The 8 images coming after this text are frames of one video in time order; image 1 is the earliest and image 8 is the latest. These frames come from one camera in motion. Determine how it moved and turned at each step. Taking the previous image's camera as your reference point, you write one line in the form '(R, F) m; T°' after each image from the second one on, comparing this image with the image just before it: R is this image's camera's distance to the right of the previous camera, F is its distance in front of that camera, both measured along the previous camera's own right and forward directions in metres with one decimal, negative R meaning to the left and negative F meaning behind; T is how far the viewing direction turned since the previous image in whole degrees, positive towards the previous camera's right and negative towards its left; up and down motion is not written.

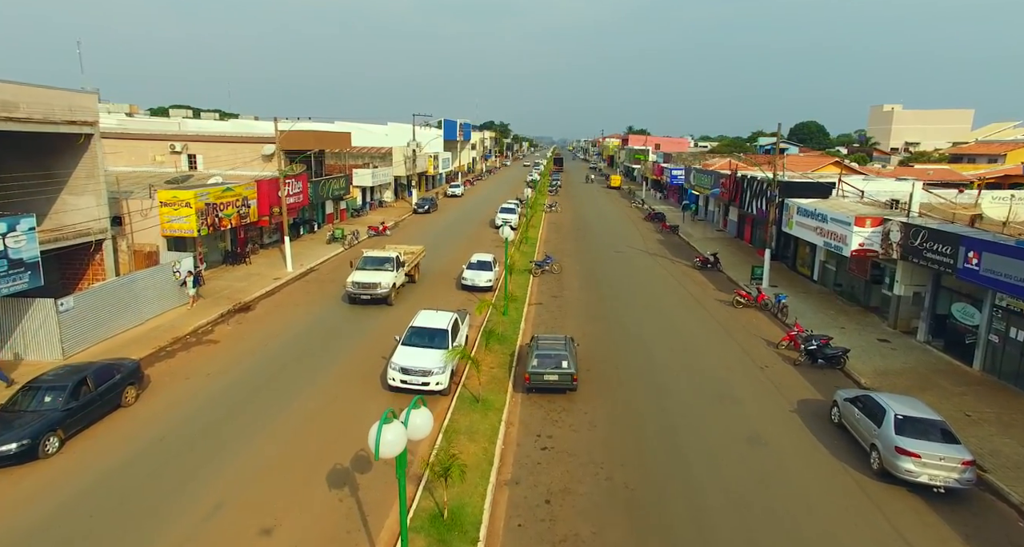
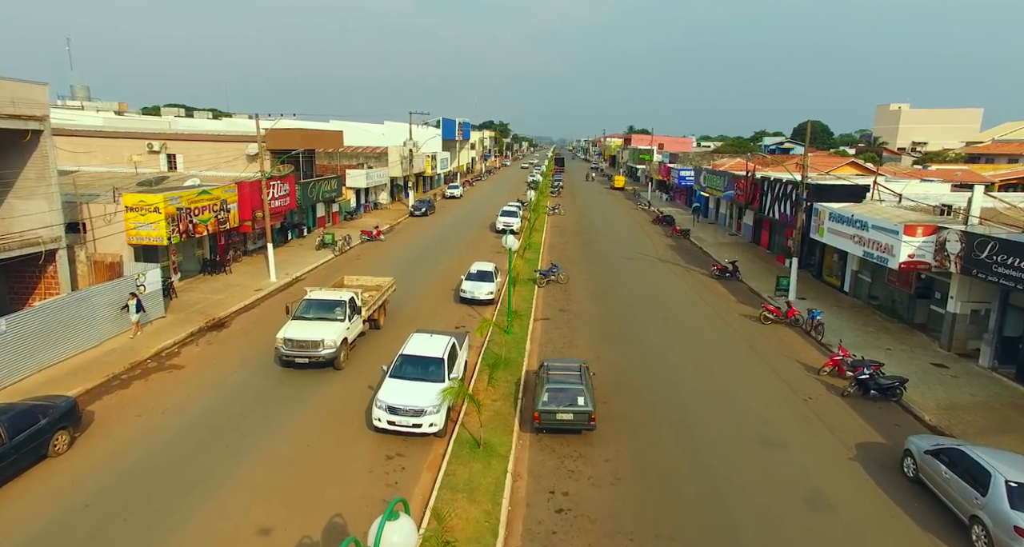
(-0.2, +2.4) m; 0°
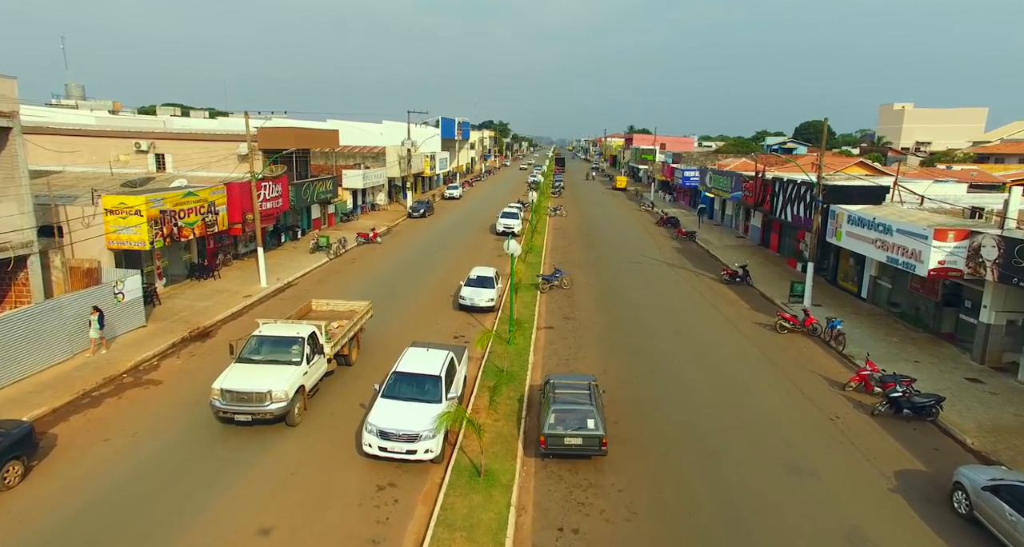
(-0.1, +1.2) m; 0°
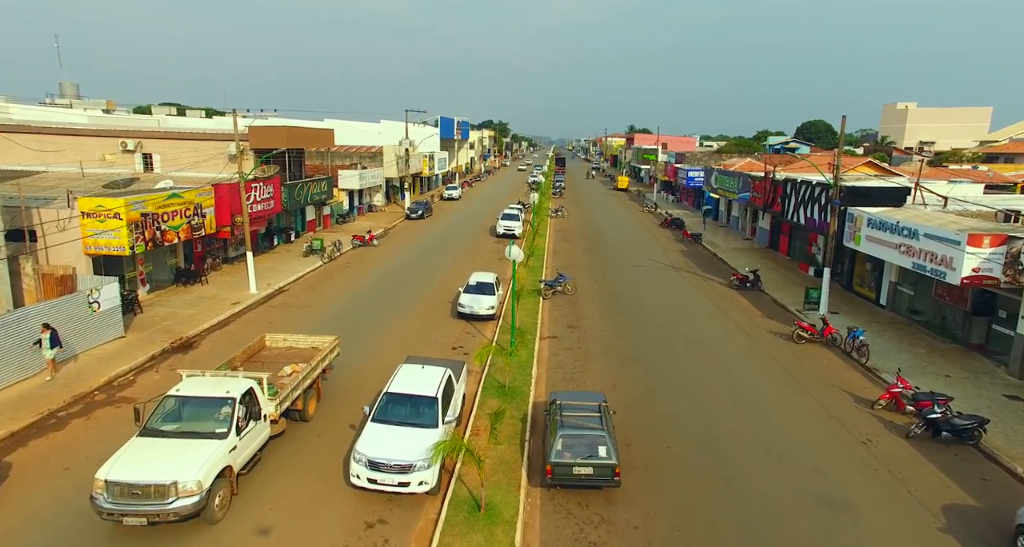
(-0.1, +1.2) m; 0°
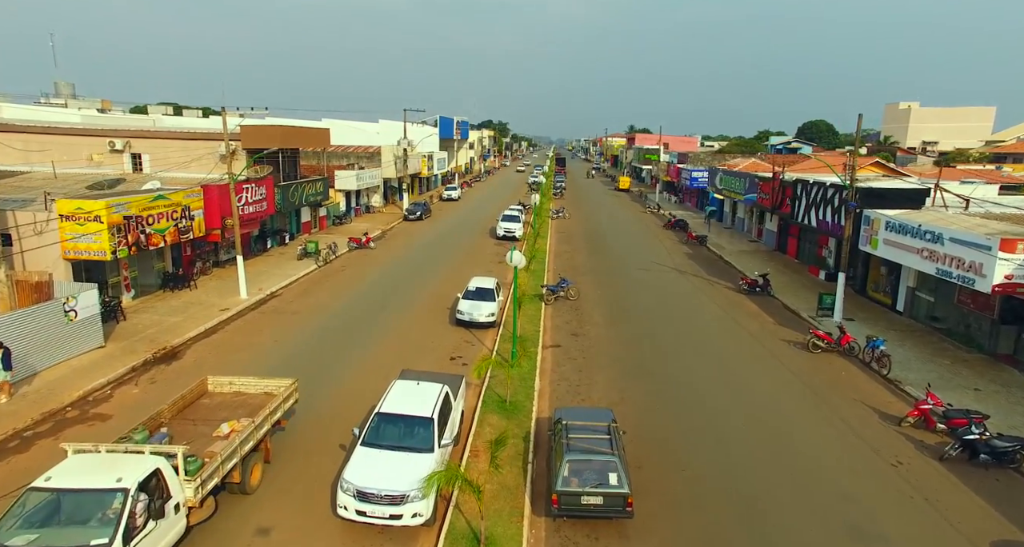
(0.0, +1.0) m; 0°
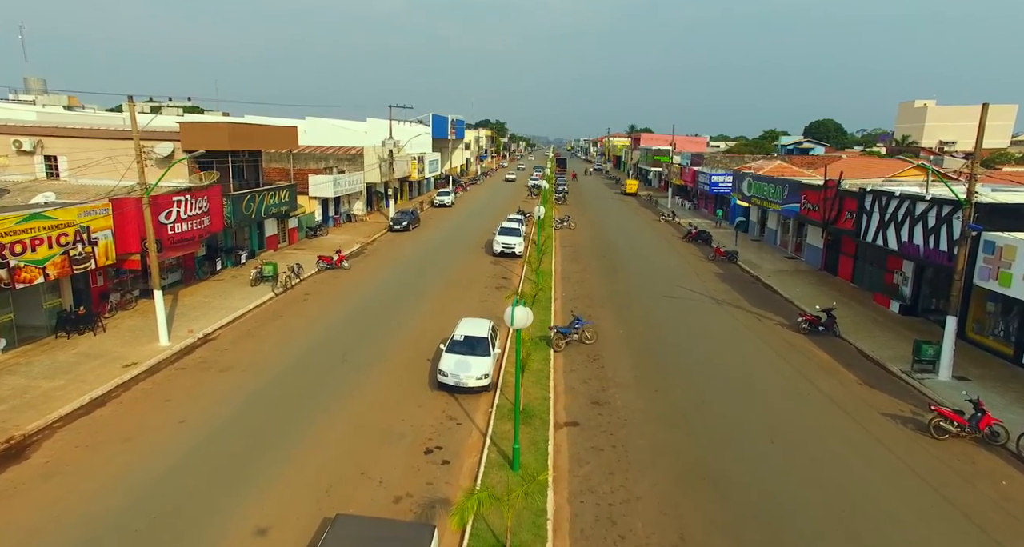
(-0.1, +5.6) m; 0°
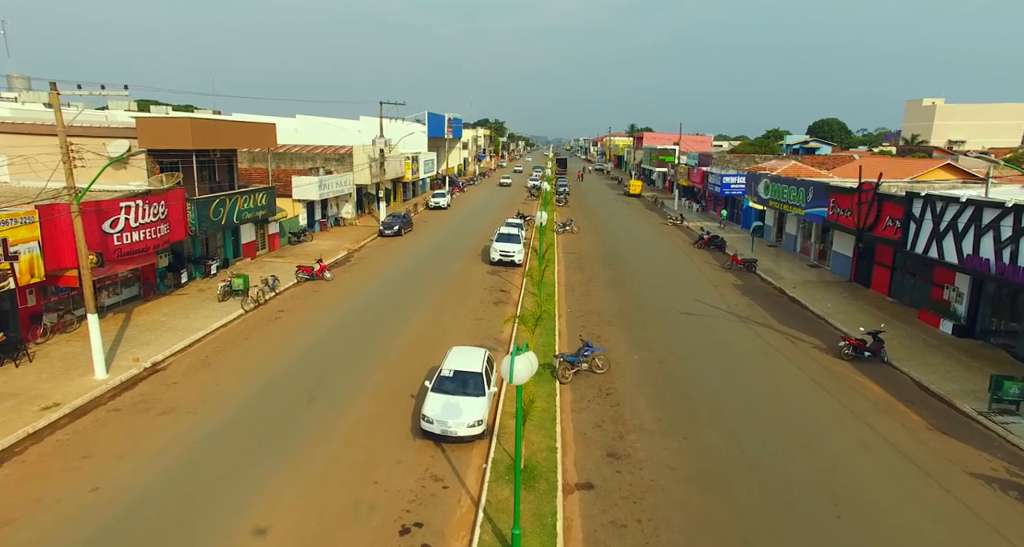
(0.0, +2.9) m; 0°
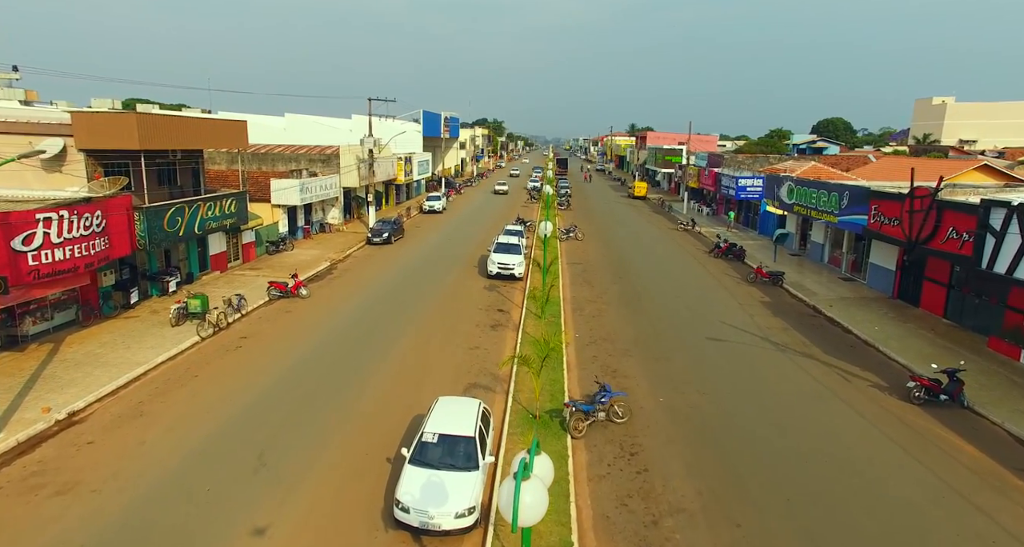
(0.0, +3.3) m; 0°
